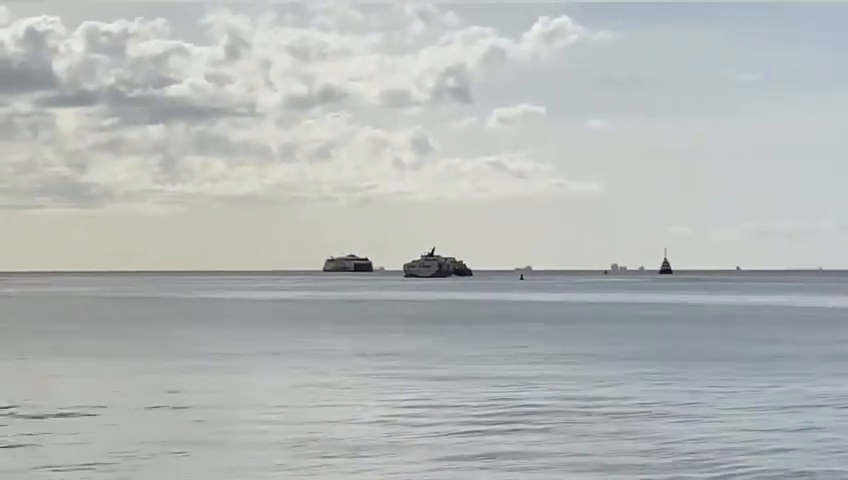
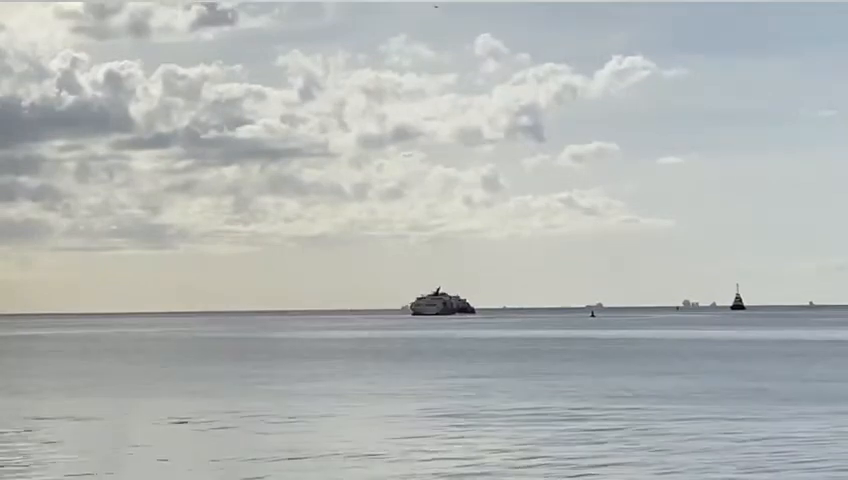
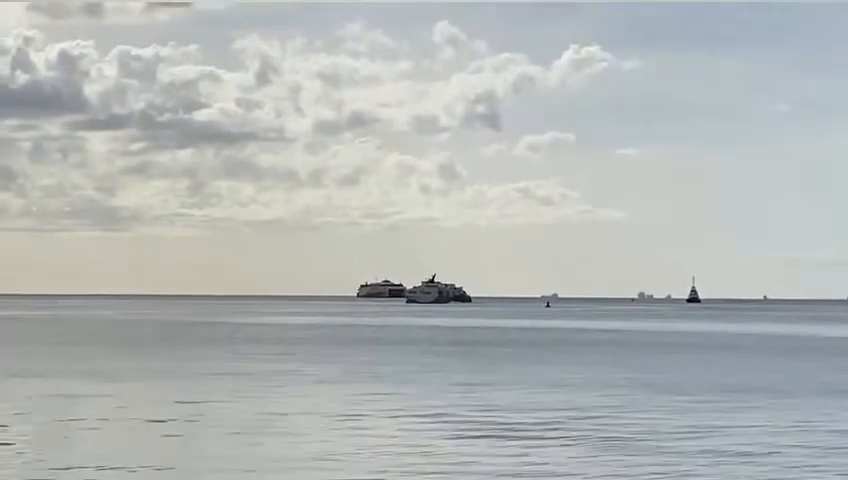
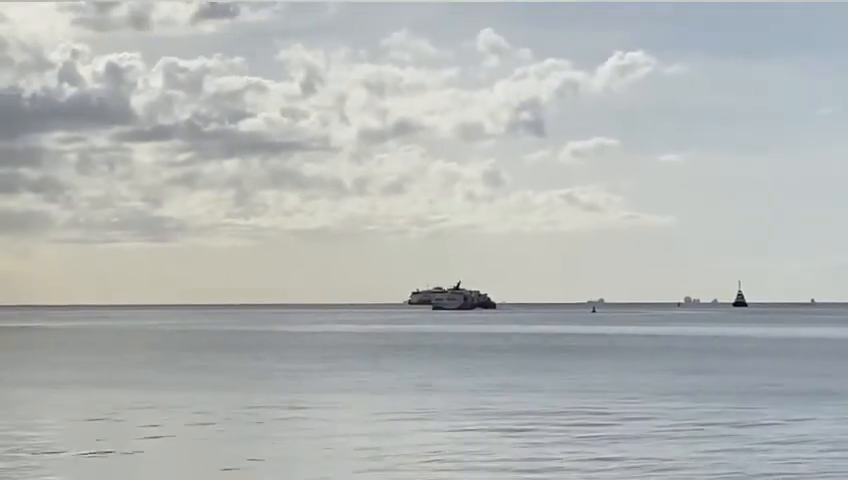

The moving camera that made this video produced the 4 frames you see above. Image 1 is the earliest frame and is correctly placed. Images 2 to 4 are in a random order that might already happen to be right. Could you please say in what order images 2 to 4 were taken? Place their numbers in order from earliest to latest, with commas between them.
3, 4, 2
